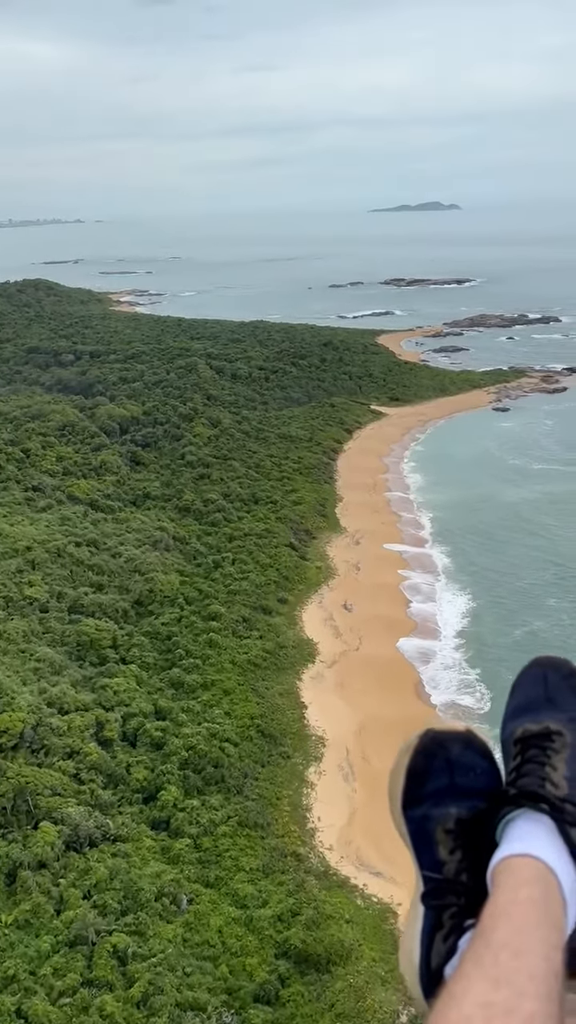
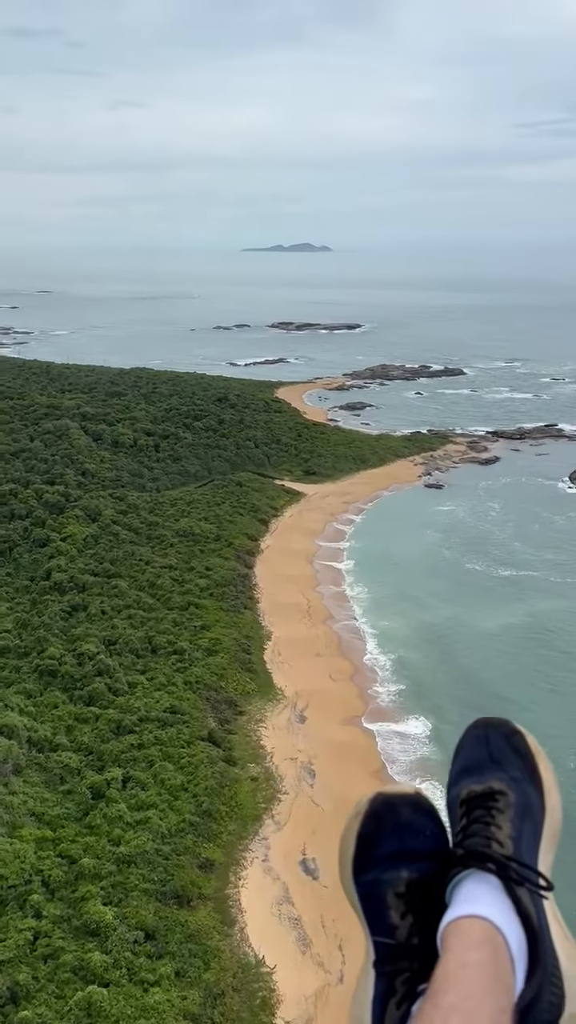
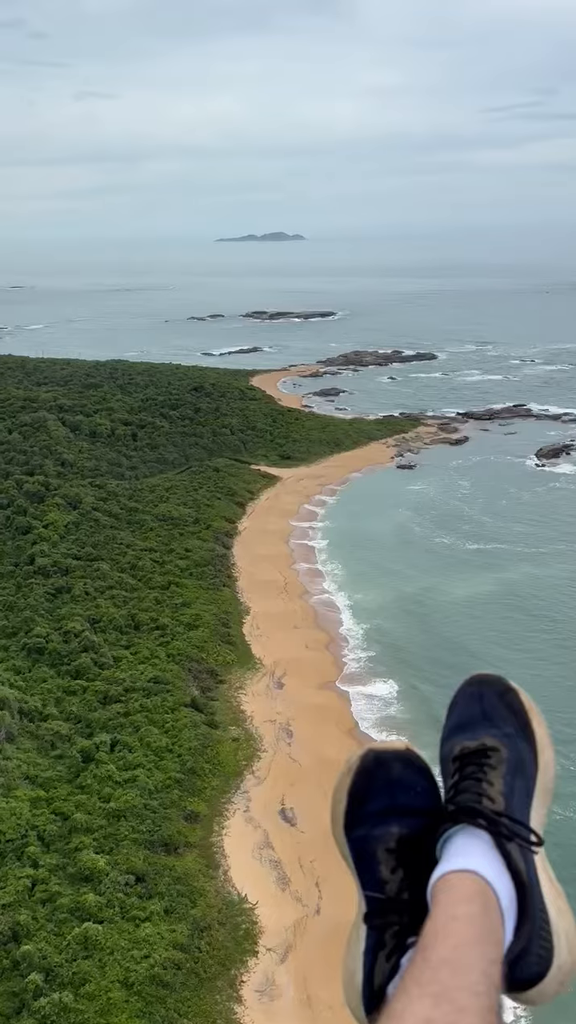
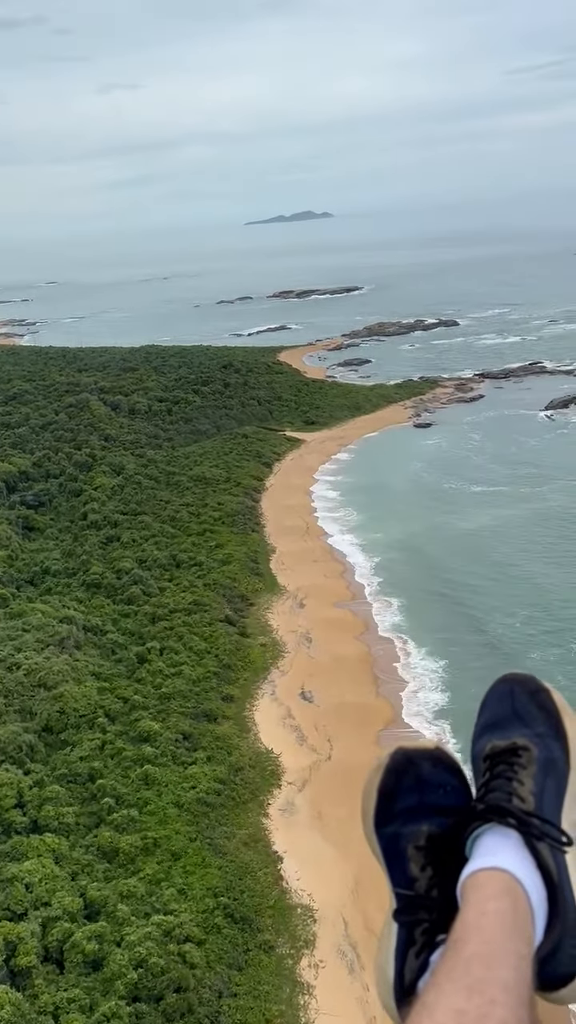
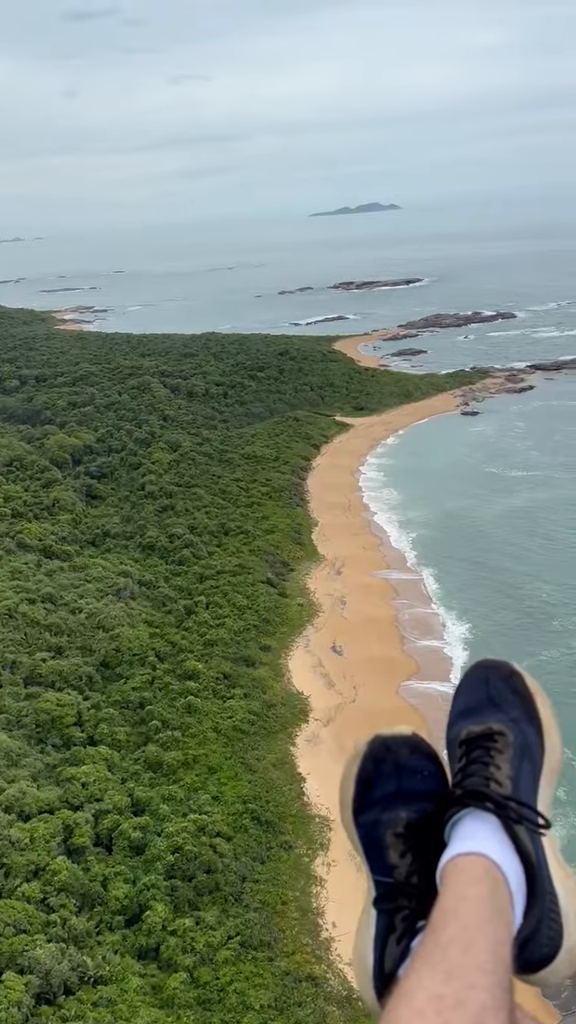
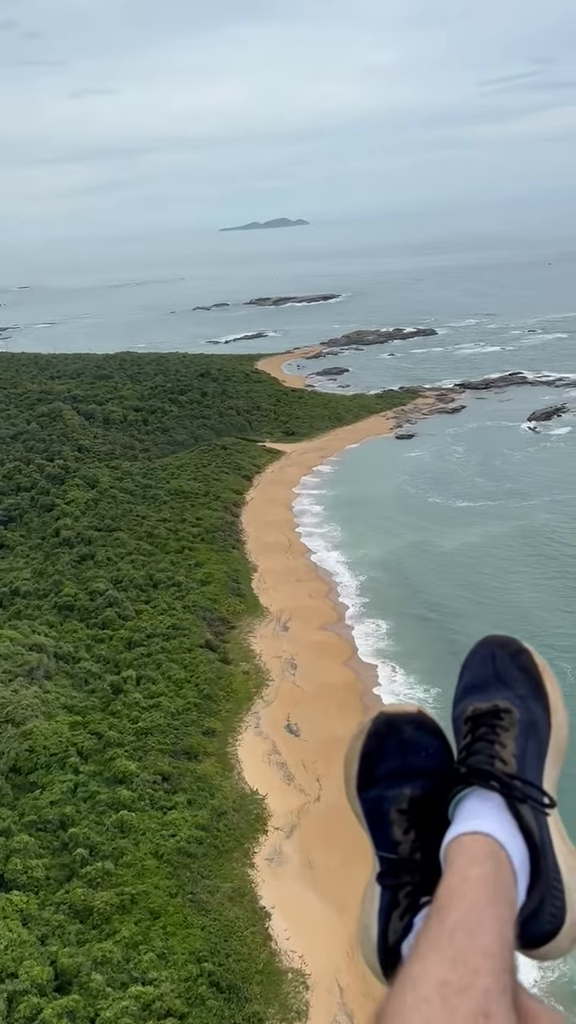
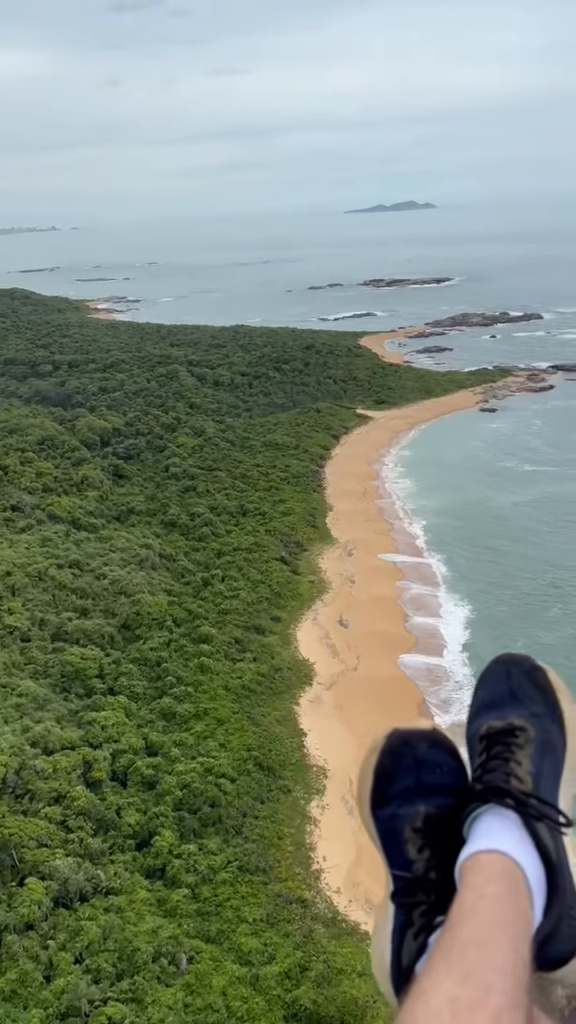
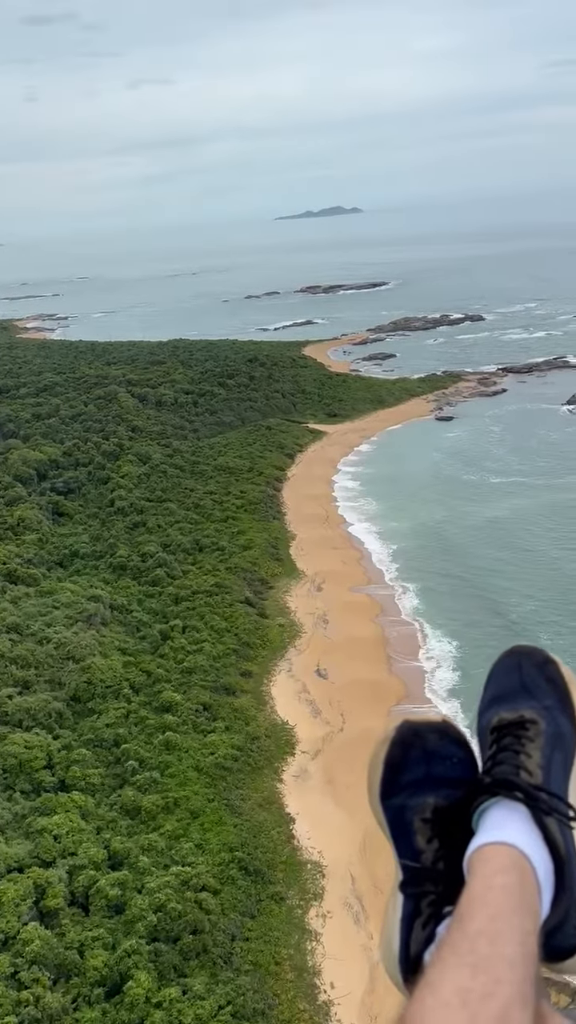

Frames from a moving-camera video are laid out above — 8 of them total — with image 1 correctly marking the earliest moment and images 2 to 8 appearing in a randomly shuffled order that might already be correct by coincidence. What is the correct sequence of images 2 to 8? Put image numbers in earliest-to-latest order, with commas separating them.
7, 5, 8, 4, 6, 3, 2
